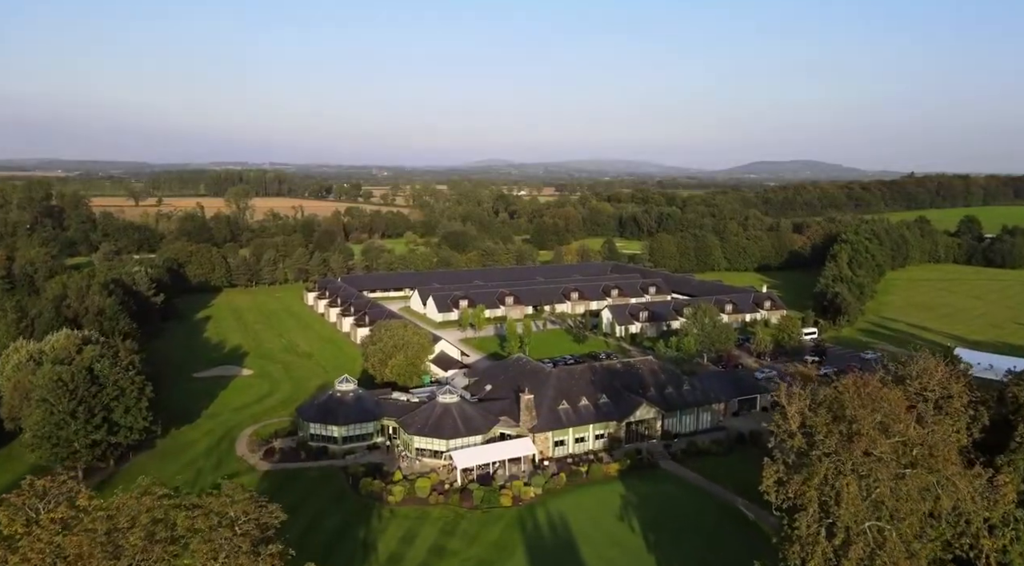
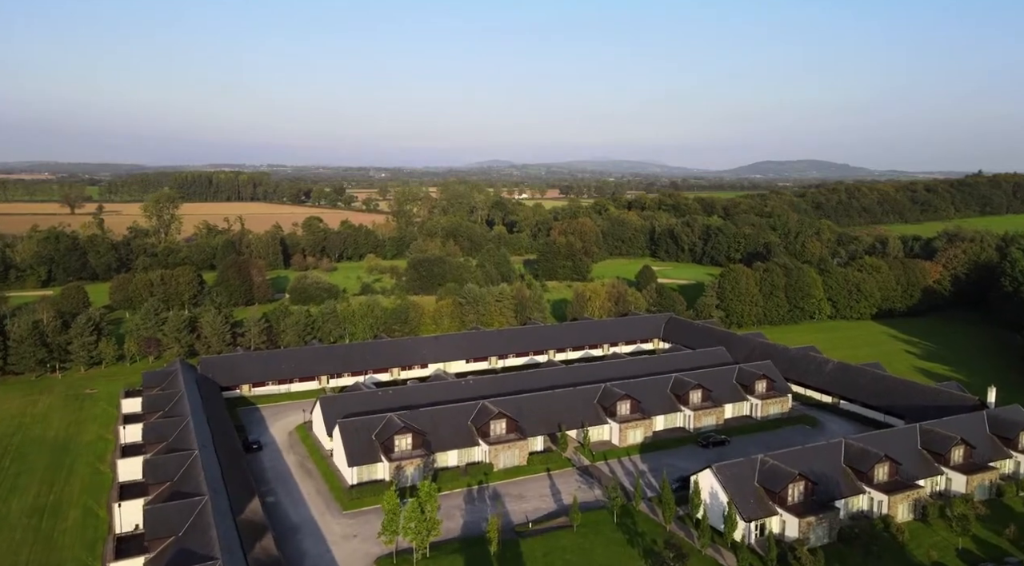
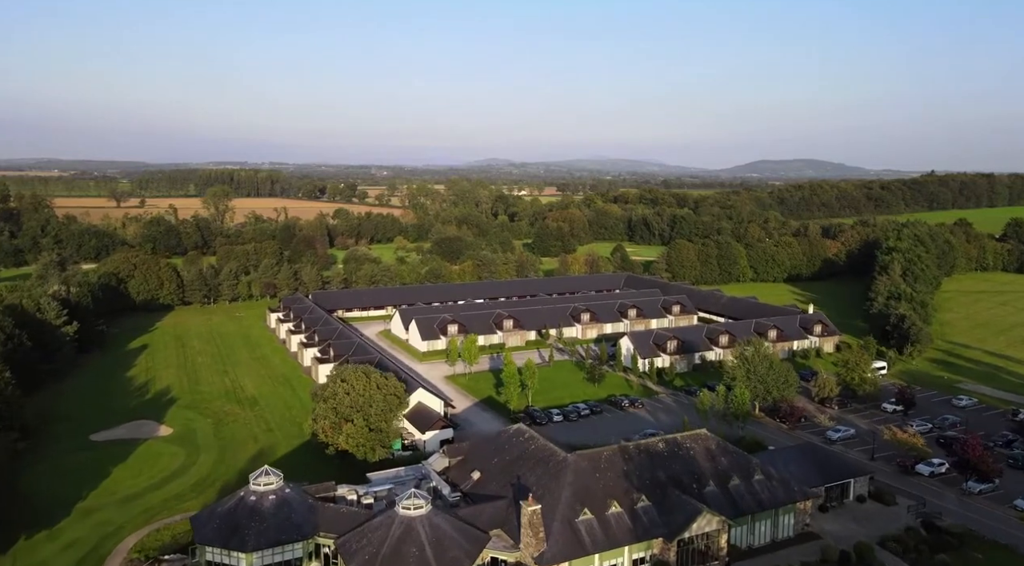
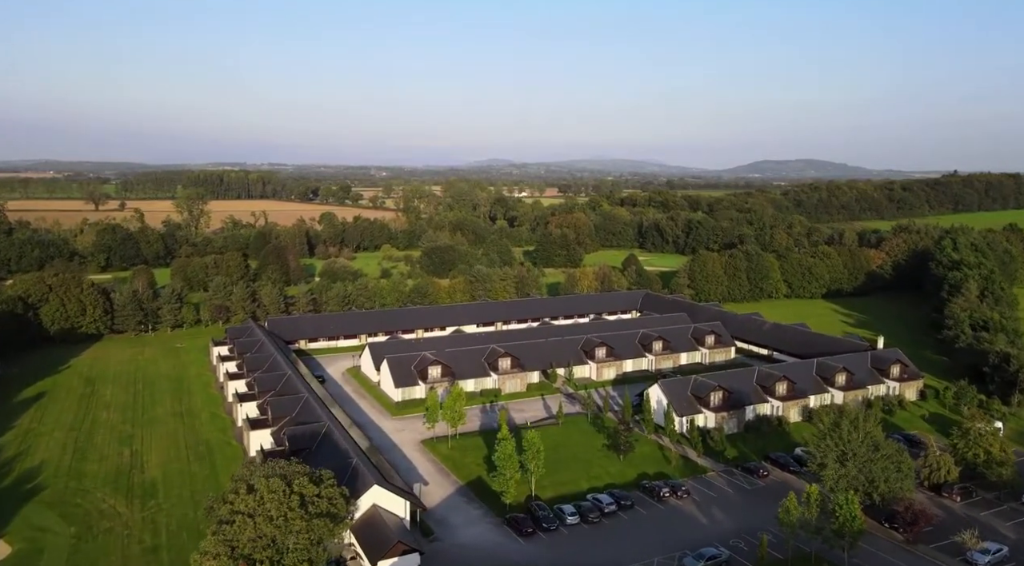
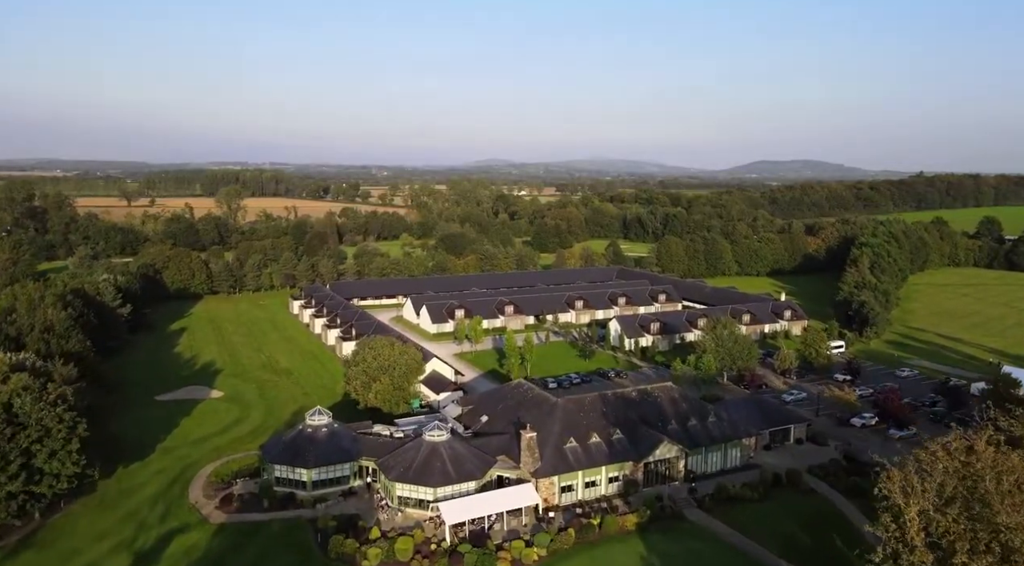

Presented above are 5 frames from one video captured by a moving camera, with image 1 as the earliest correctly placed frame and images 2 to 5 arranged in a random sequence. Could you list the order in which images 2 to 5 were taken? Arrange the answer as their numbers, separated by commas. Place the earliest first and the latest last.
5, 3, 4, 2
